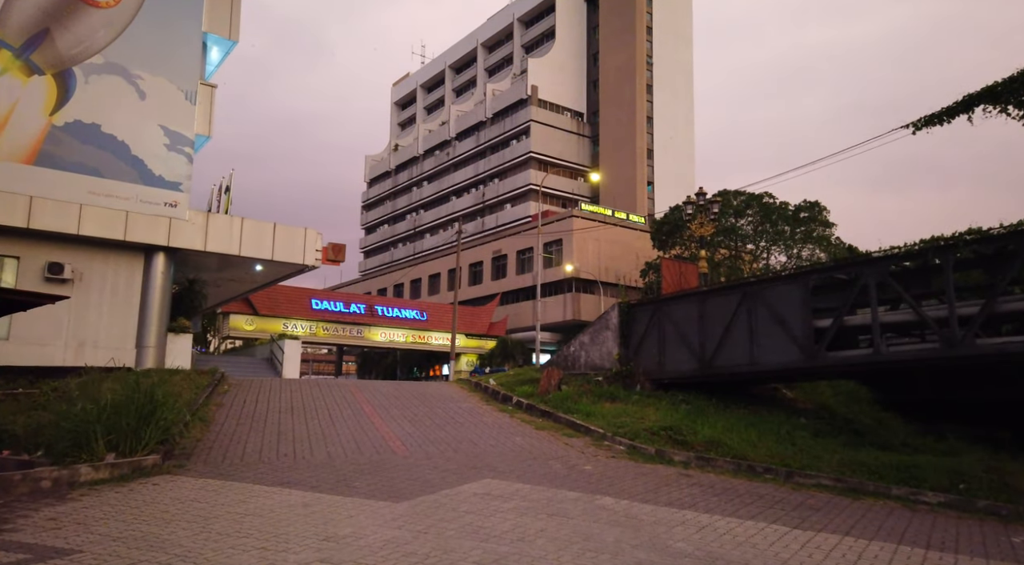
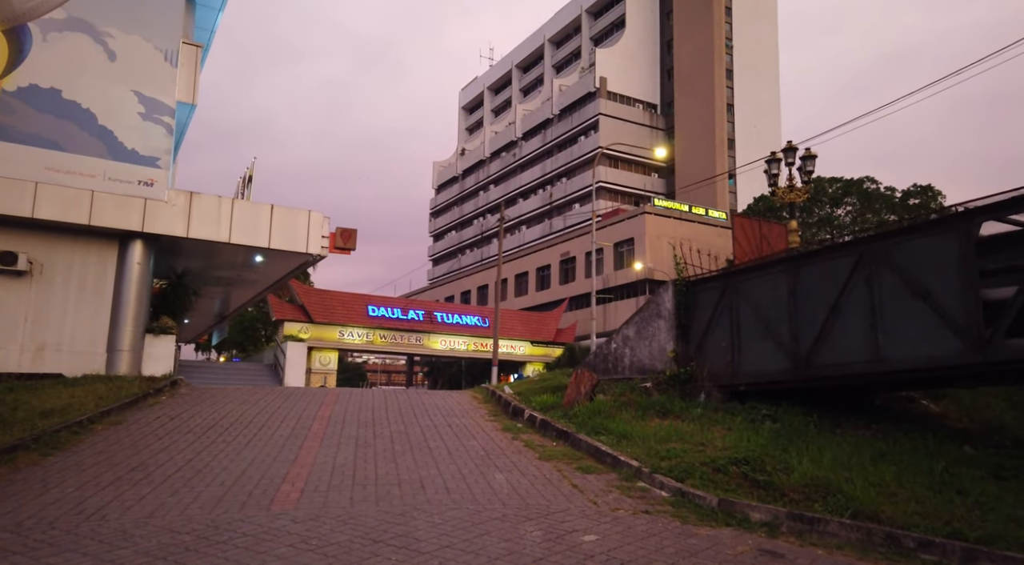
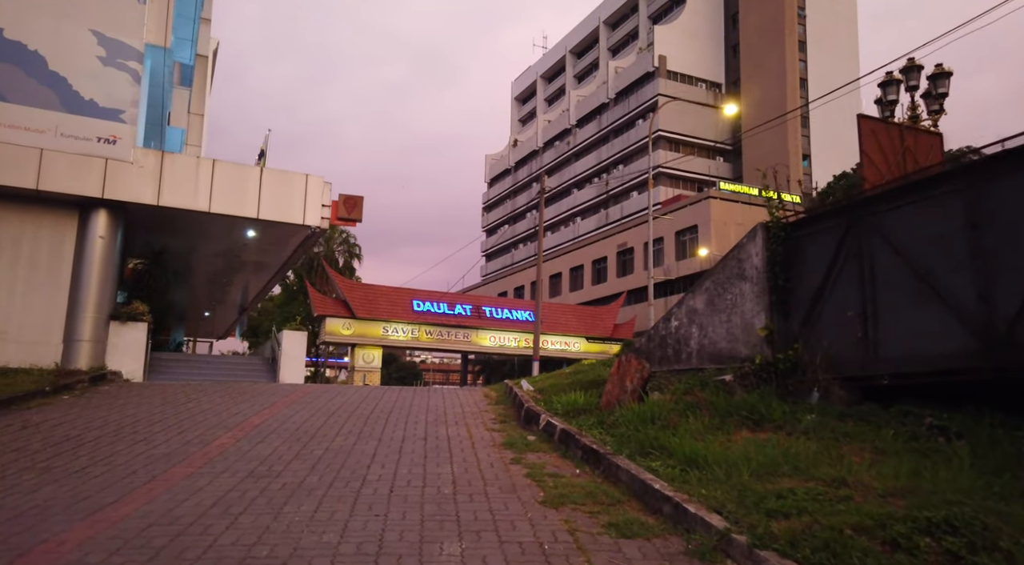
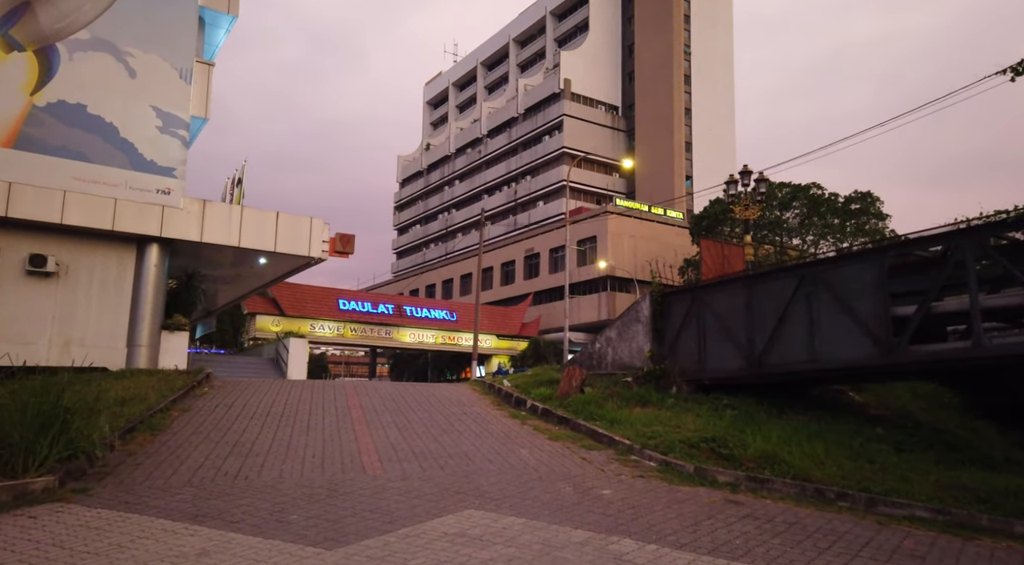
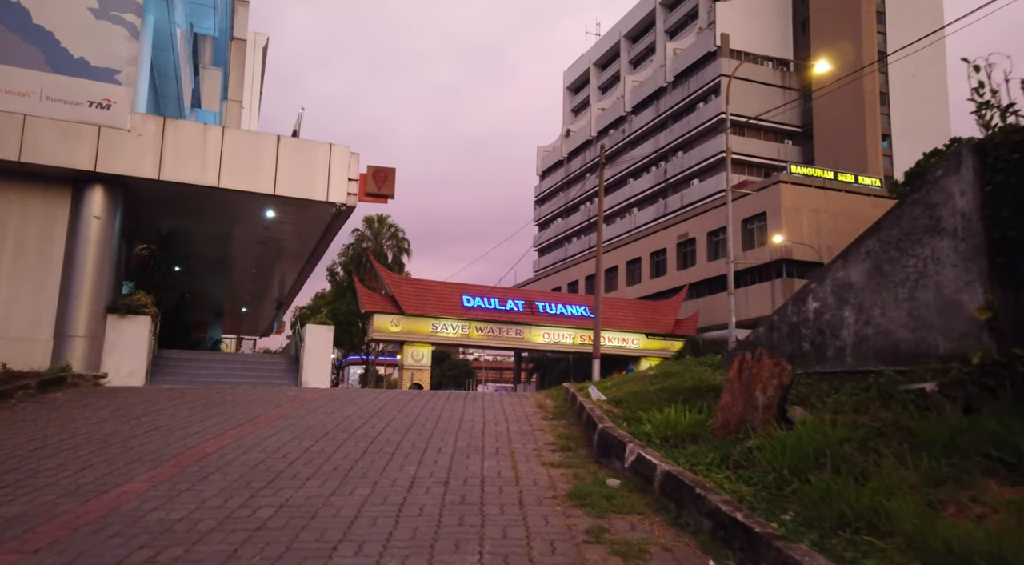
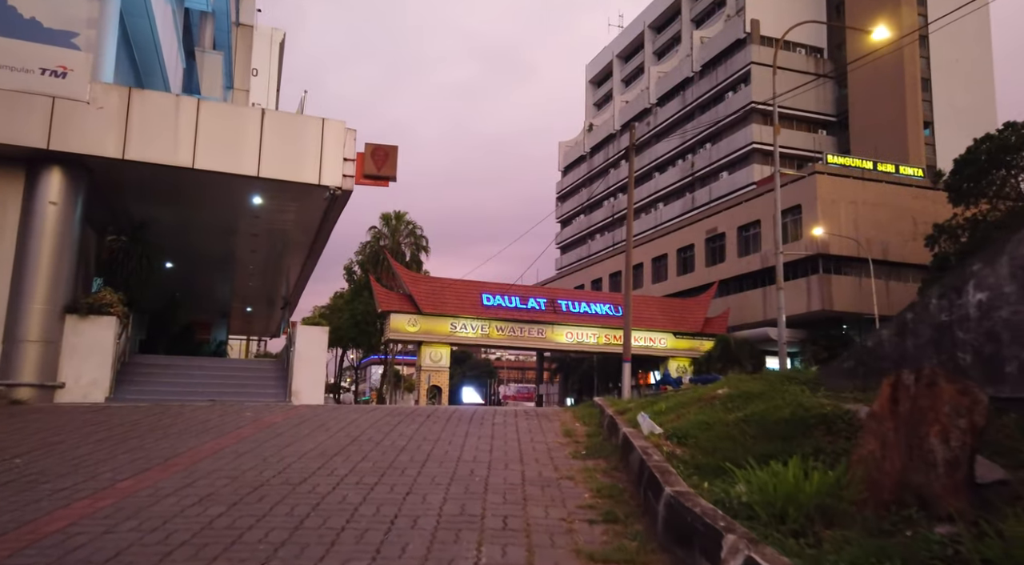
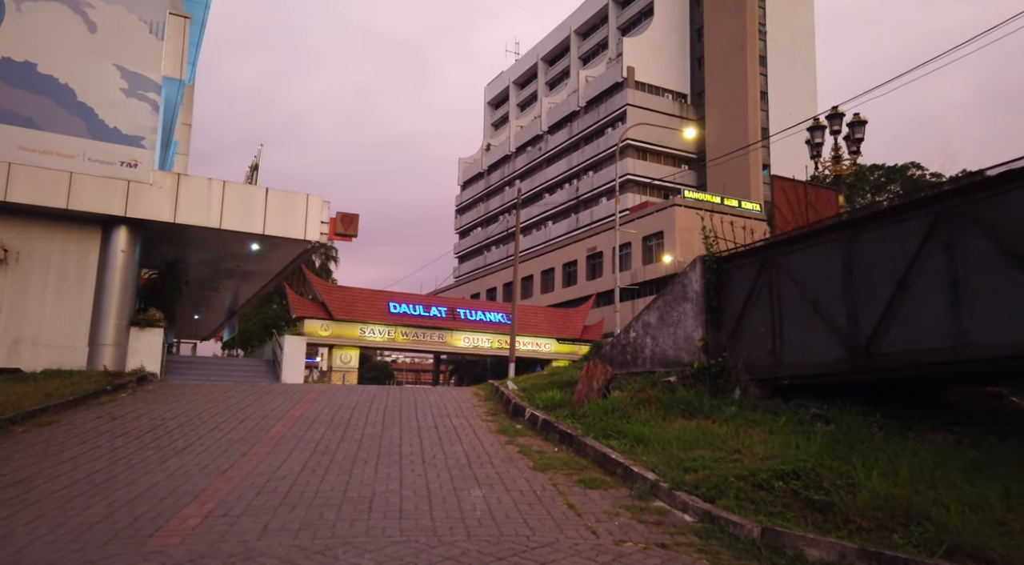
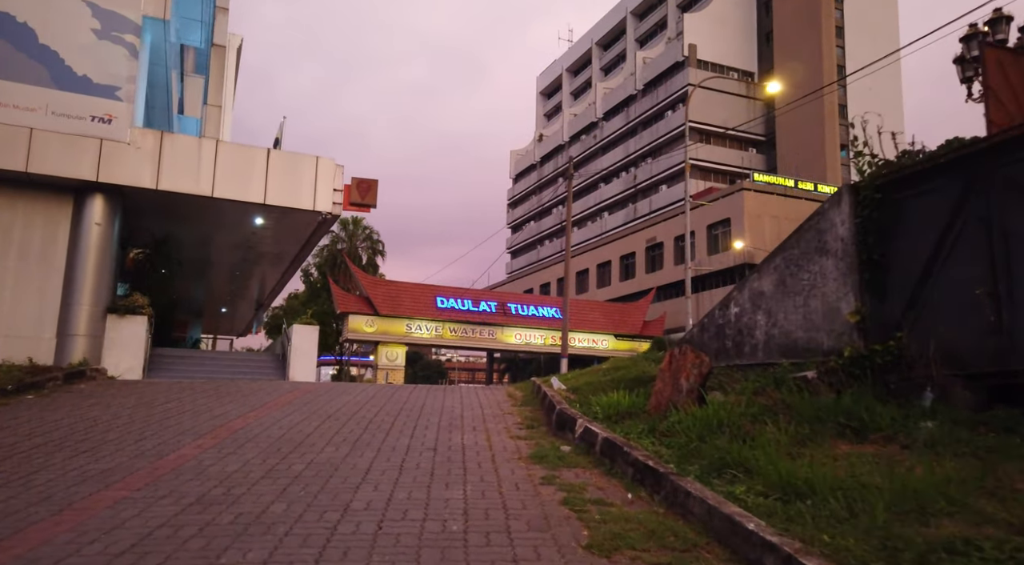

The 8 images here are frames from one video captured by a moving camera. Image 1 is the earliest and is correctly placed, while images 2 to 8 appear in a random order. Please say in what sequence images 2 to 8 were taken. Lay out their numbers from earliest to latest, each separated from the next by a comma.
4, 2, 7, 3, 8, 5, 6
